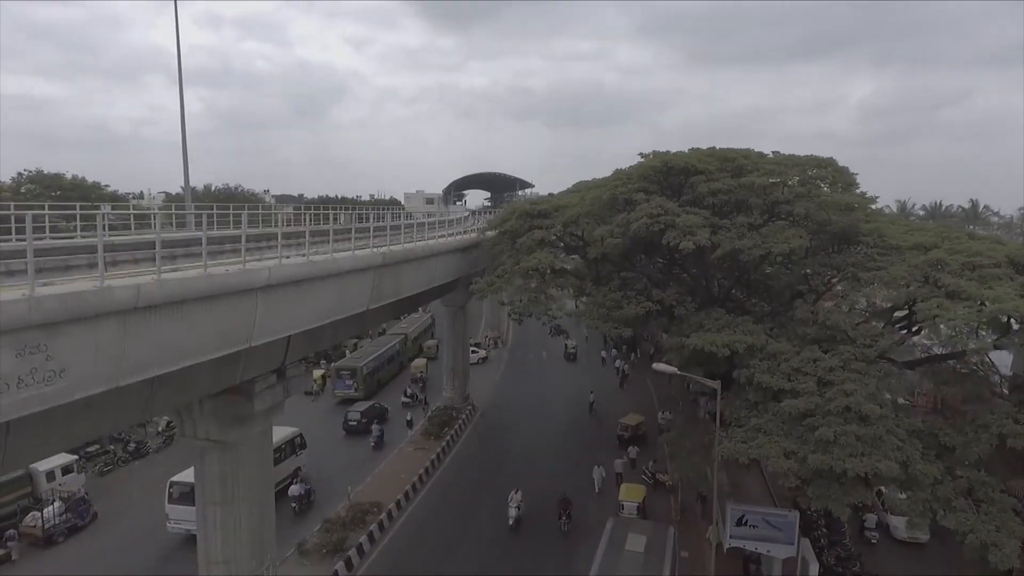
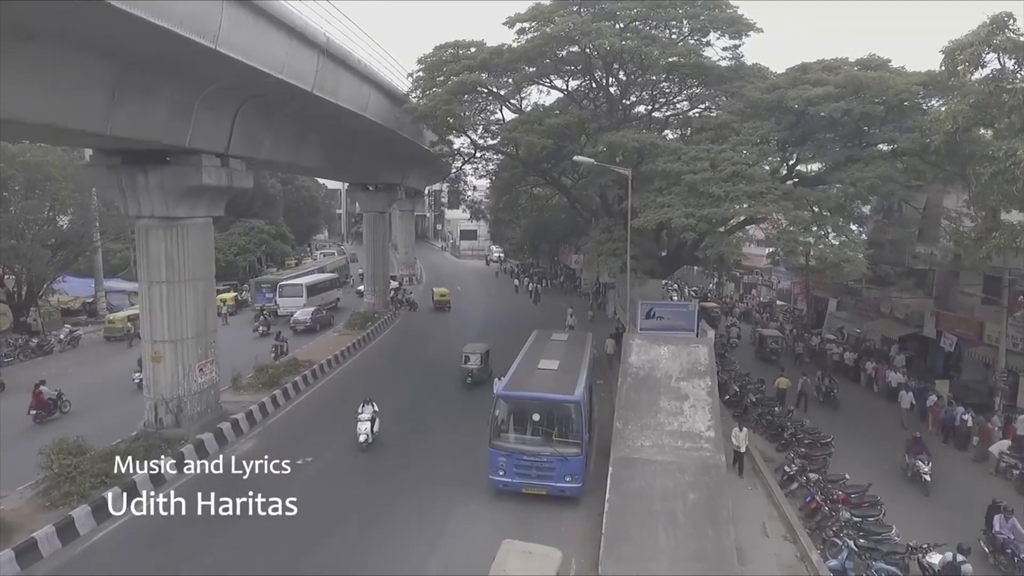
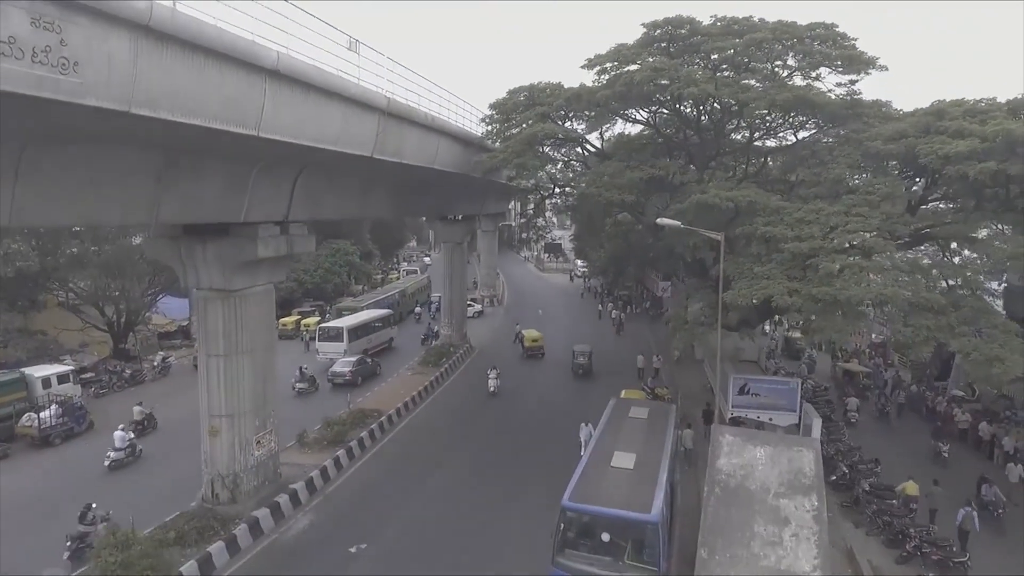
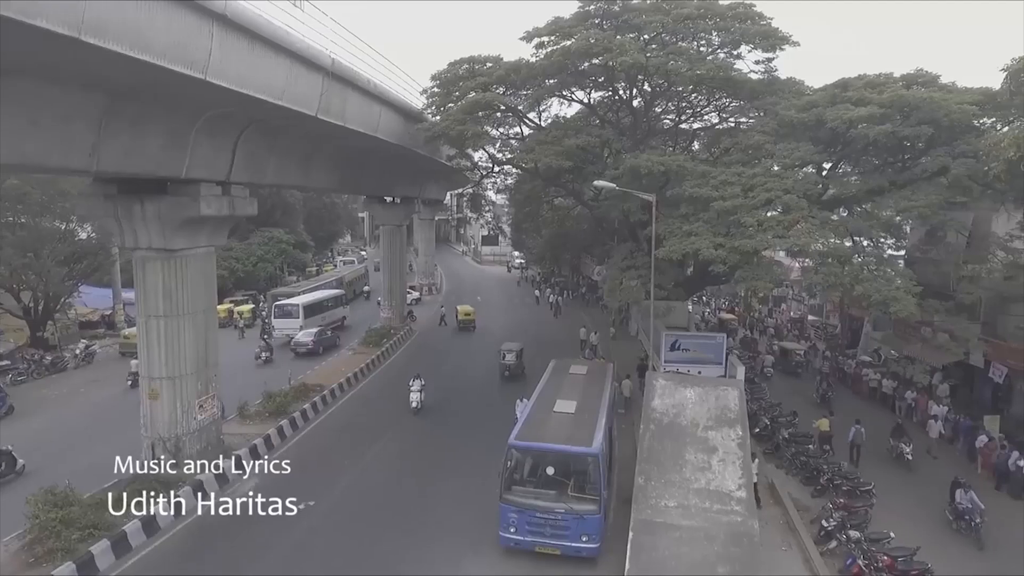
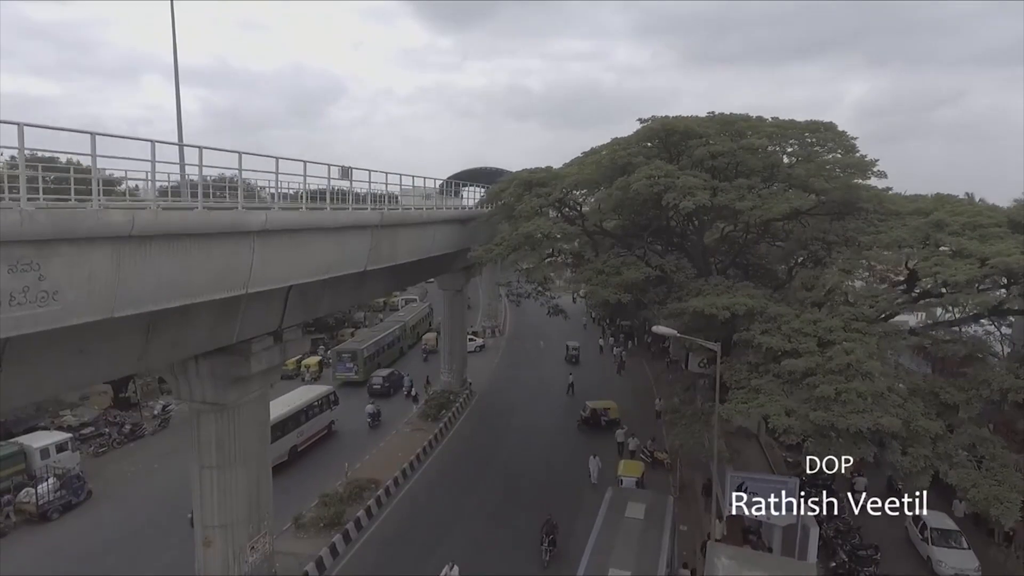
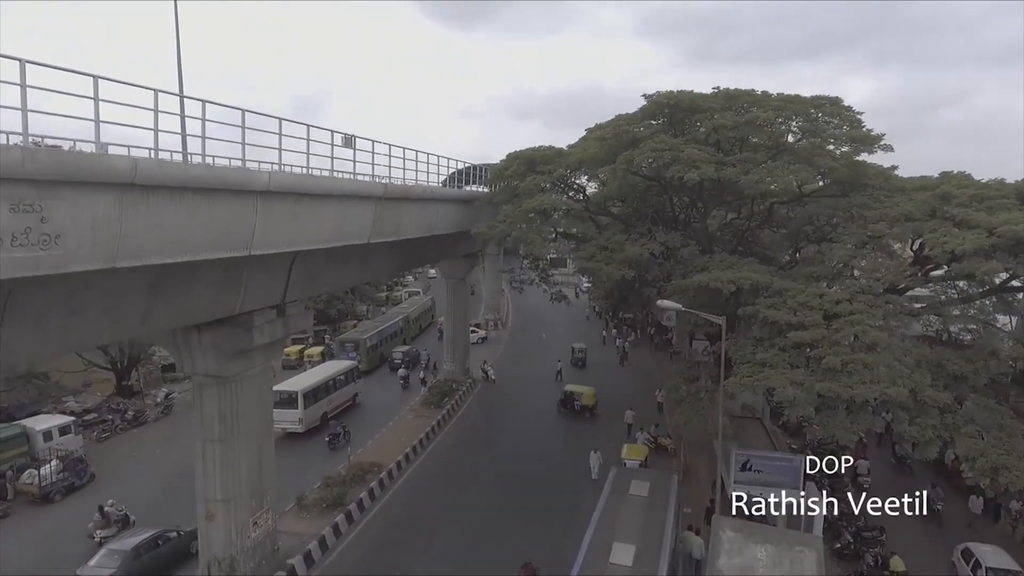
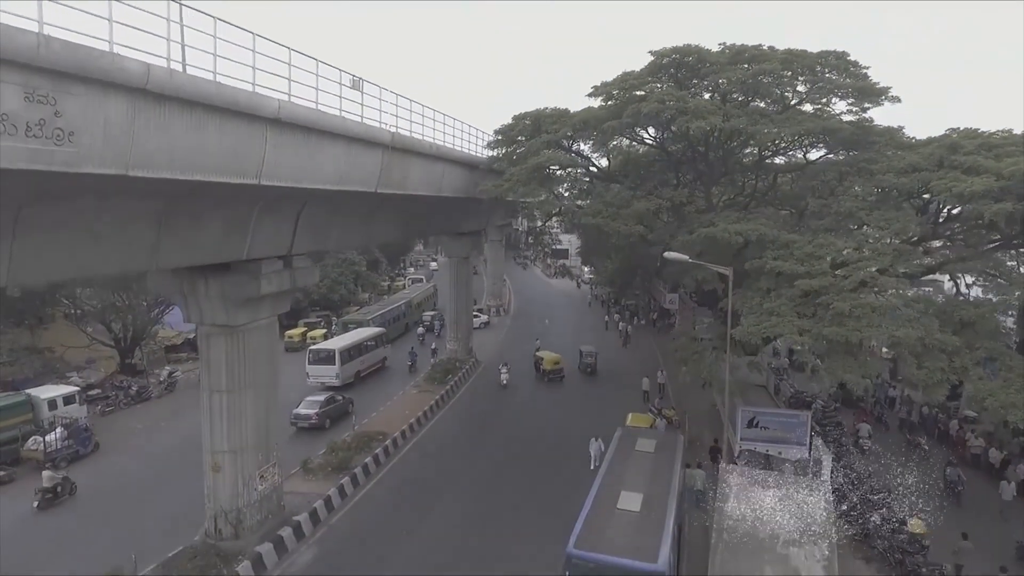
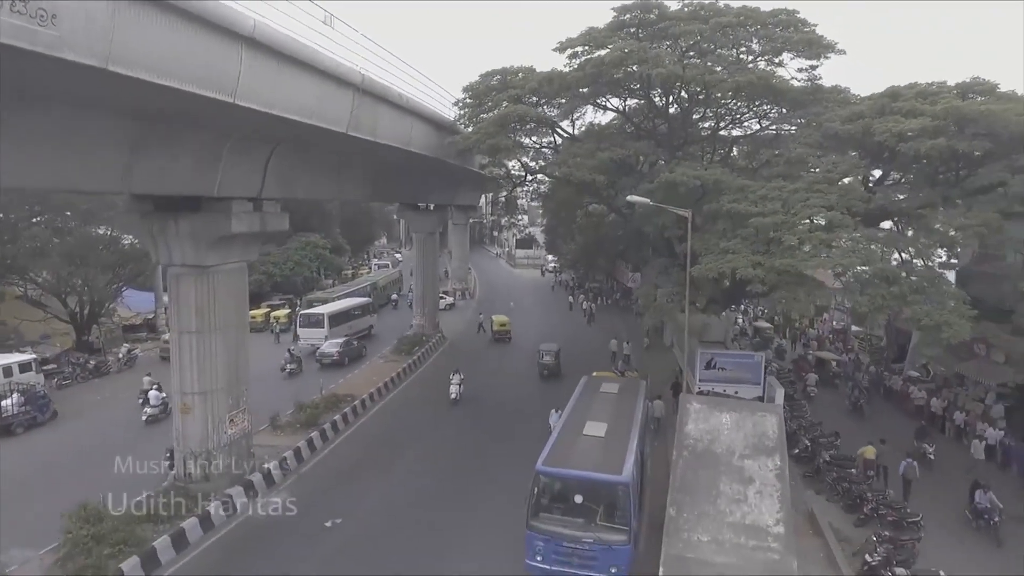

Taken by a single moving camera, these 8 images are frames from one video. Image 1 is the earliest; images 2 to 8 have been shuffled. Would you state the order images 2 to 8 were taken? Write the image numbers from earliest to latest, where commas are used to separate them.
5, 6, 7, 3, 8, 4, 2
